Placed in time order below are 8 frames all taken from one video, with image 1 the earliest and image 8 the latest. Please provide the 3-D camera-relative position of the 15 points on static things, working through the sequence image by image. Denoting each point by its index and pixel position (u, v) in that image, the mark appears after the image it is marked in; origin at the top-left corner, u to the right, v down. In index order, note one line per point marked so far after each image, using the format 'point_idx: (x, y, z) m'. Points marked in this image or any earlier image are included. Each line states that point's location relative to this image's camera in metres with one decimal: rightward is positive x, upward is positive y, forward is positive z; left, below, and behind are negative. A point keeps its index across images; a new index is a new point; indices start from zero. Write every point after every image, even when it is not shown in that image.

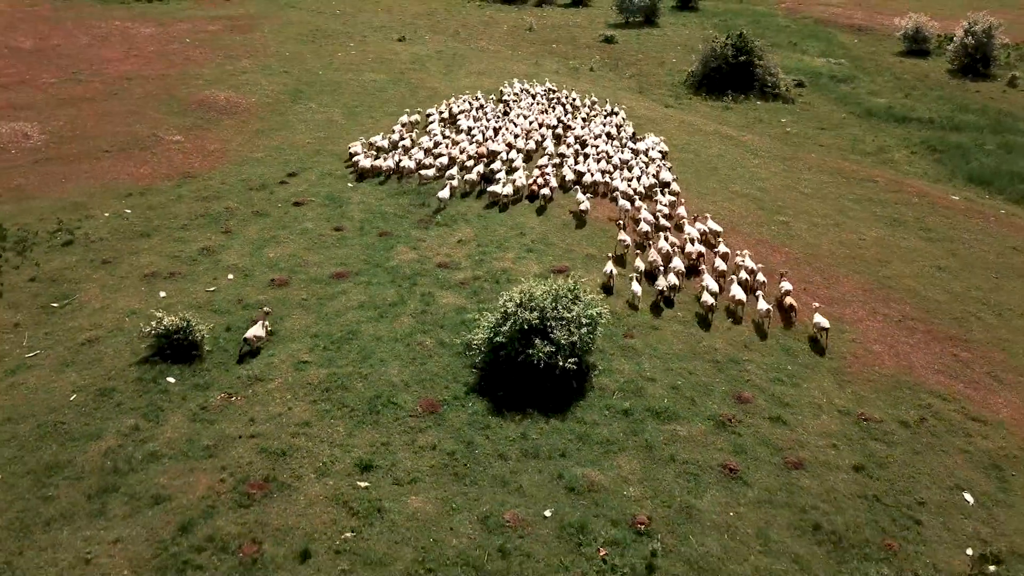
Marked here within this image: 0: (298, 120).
0: (-5.2, +4.1, +19.6) m
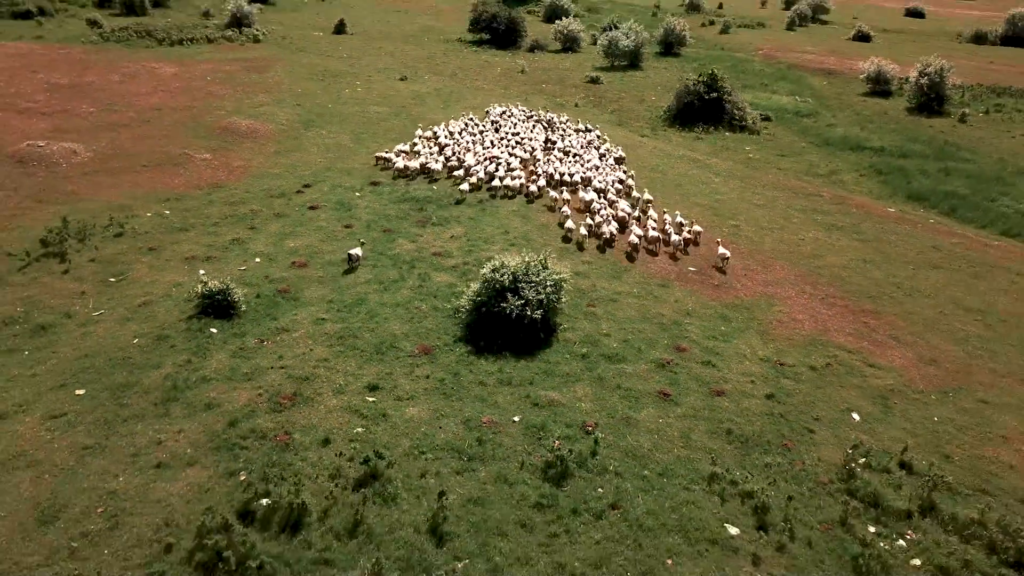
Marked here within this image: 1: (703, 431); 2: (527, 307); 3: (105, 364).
0: (-5.5, +4.0, +22.1) m
1: (+2.4, -1.7, +10.0) m
2: (+0.3, -0.3, +11.5) m
3: (-5.4, -1.0, +10.8) m
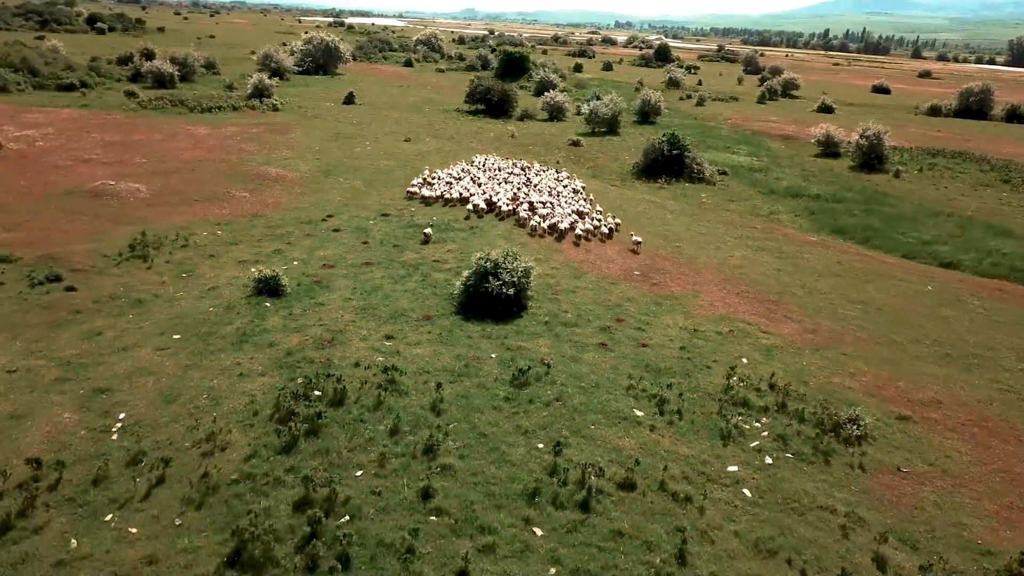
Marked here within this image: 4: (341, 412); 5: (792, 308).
0: (-6.0, +3.3, +26.3) m
1: (+2.0, -1.3, +13.7) m
2: (-0.1, +0.1, +15.3) m
3: (-5.8, -0.6, +14.6) m
4: (-2.4, -1.7, +11.2) m
5: (+6.0, -0.4, +17.3) m
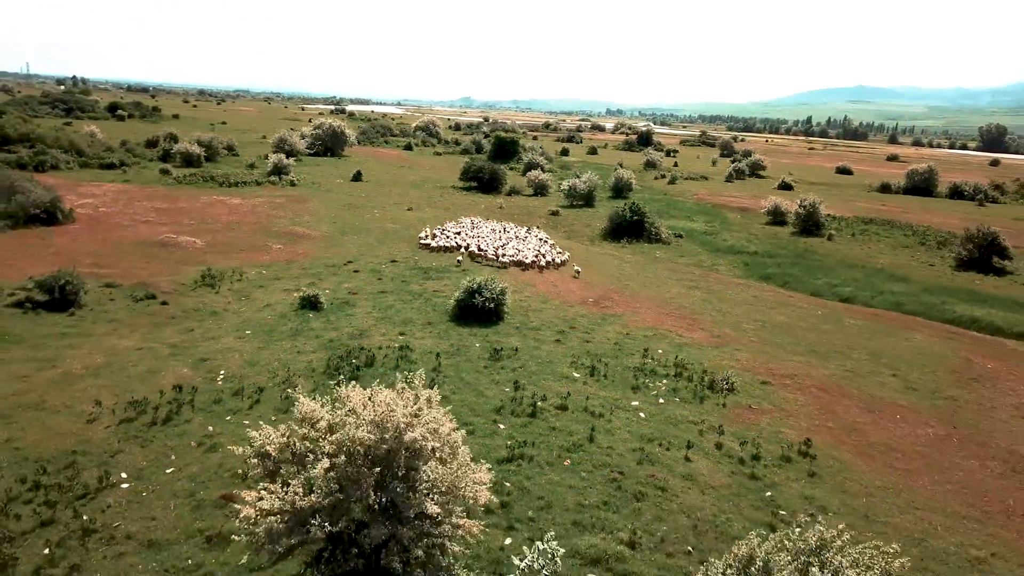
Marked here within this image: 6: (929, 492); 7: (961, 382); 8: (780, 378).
0: (-6.6, +1.8, +32.0) m
1: (+1.5, -1.5, +19.1) m
2: (-0.6, -0.3, +20.8) m
3: (-6.3, -0.9, +19.9) m
4: (-2.9, -1.7, +16.5) m
5: (+5.5, -1.0, +22.7) m
6: (+6.8, -3.2, +12.9) m
7: (+10.3, -2.2, +18.5) m
8: (+6.1, -2.0, +18.2) m
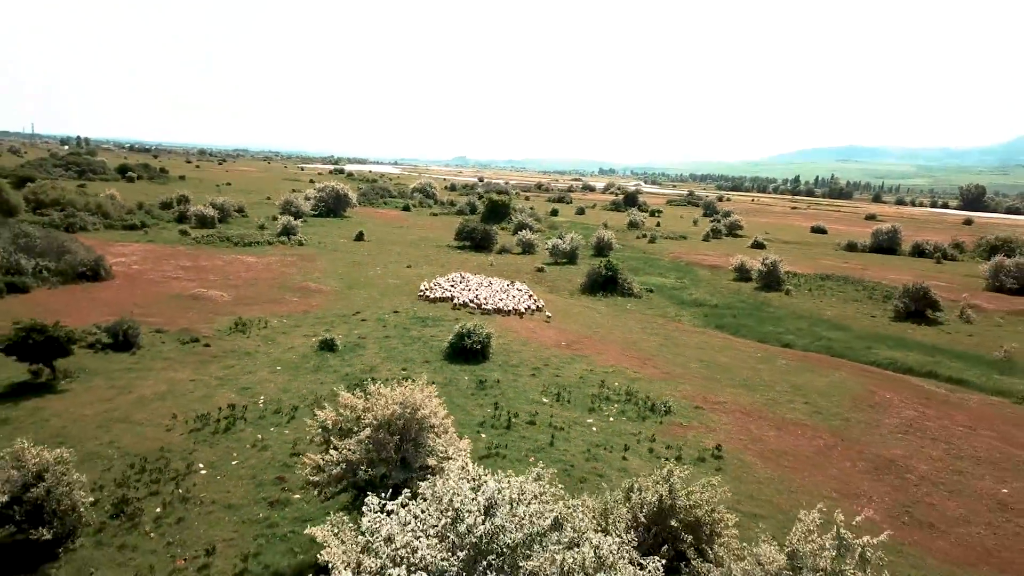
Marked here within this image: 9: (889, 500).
0: (-7.2, -0.4, +36.4) m
1: (+1.0, -2.7, +23.3) m
2: (-1.1, -1.7, +25.1) m
3: (-6.8, -2.3, +24.2) m
4: (-3.4, -2.8, +20.7) m
5: (+5.0, -2.5, +27.0) m
6: (+6.3, -4.1, +17.1) m
7: (+9.8, -3.4, +22.8) m
8: (+5.6, -3.2, +22.4) m
9: (+7.7, -4.3, +16.3) m
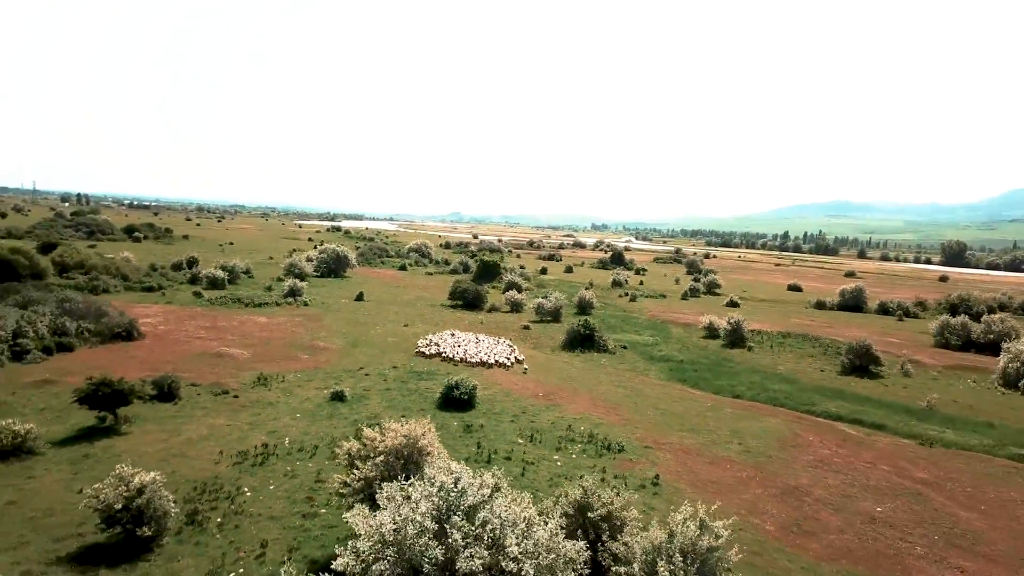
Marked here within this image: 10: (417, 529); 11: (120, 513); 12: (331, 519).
0: (-7.9, -3.3, +41.0) m
1: (+0.4, -4.8, +27.9) m
2: (-1.8, -3.9, +29.7) m
3: (-7.5, -4.4, +28.7) m
4: (-4.0, -4.7, +25.2) m
5: (+4.3, -4.8, +31.6) m
6: (+5.7, -5.7, +21.6) m
7: (+9.2, -5.4, +27.4) m
8: (+5.0, -5.3, +27.0) m
9: (+7.1, -5.9, +20.8) m
10: (-1.3, -3.4, +11.6) m
11: (-8.0, -4.6, +16.5) m
12: (-4.2, -5.3, +18.6) m
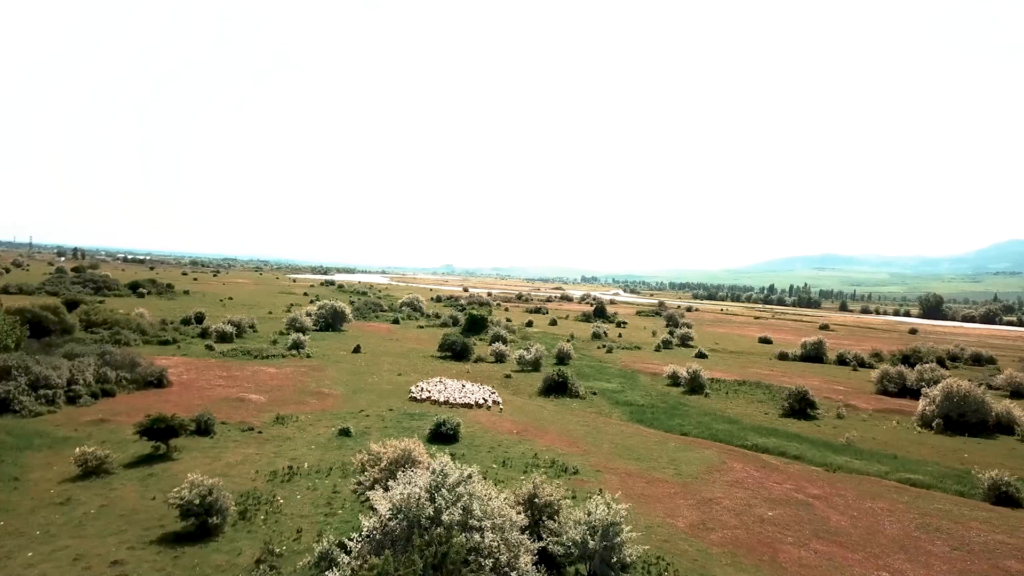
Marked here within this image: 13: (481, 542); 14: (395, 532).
0: (-9.0, -6.5, +47.1) m
1: (-0.6, -7.1, +34.0) m
2: (-2.8, -6.3, +35.9) m
3: (-8.5, -6.7, +34.7) m
4: (-5.0, -6.8, +31.3) m
5: (+3.3, -7.3, +37.8) m
6: (+4.8, -7.6, +27.8) m
7: (+8.2, -7.7, +33.6) m
8: (+4.0, -7.5, +33.1) m
9: (+6.2, -7.7, +26.9) m
10: (-2.2, -4.7, +17.8) m
11: (-8.9, -6.2, +22.6) m
12: (-5.1, -7.0, +24.6) m
13: (-0.7, -5.4, +17.2) m
14: (-2.5, -5.3, +17.4) m
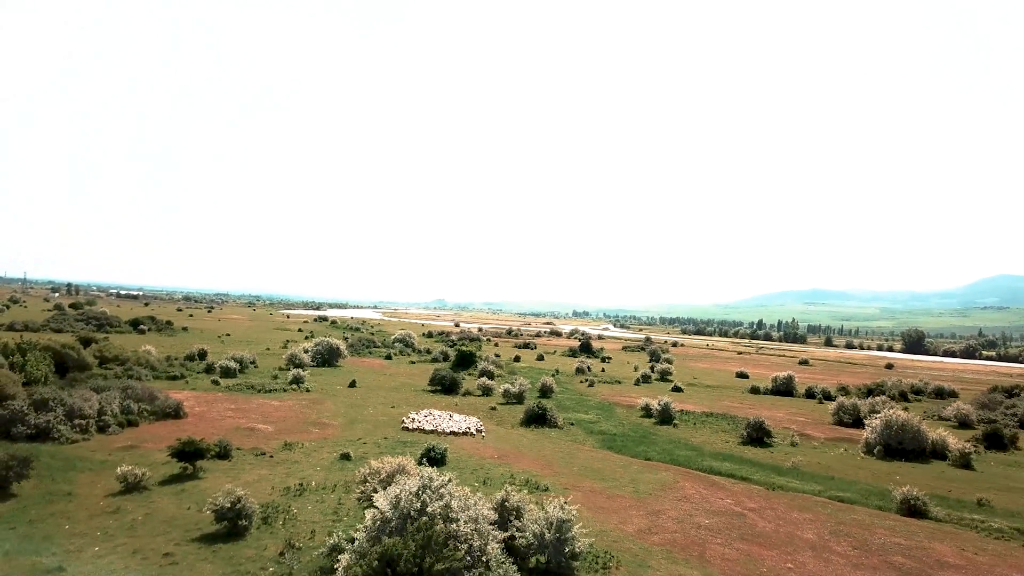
0: (-10.1, -9.1, +52.1) m
1: (-1.6, -9.1, +39.0) m
2: (-3.8, -8.4, +40.9) m
3: (-9.4, -8.8, +39.7) m
4: (-5.9, -8.7, +36.3) m
5: (+2.2, -9.6, +42.8) m
6: (+3.9, -9.3, +32.8) m
7: (+7.3, -9.7, +38.7) m
8: (+3.0, -9.5, +38.2) m
9: (+5.3, -9.4, +32.0) m
10: (-3.0, -6.0, +23.0) m
11: (-9.8, -7.7, +27.6) m
12: (-5.9, -8.6, +29.6) m
13: (-1.5, -6.7, +22.3) m
14: (-3.4, -6.6, +22.5) m
